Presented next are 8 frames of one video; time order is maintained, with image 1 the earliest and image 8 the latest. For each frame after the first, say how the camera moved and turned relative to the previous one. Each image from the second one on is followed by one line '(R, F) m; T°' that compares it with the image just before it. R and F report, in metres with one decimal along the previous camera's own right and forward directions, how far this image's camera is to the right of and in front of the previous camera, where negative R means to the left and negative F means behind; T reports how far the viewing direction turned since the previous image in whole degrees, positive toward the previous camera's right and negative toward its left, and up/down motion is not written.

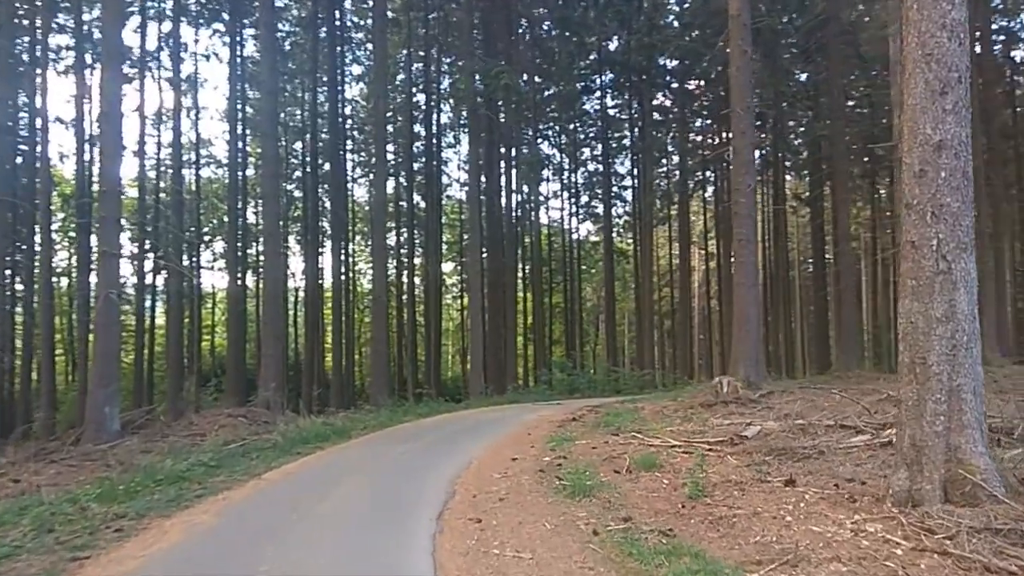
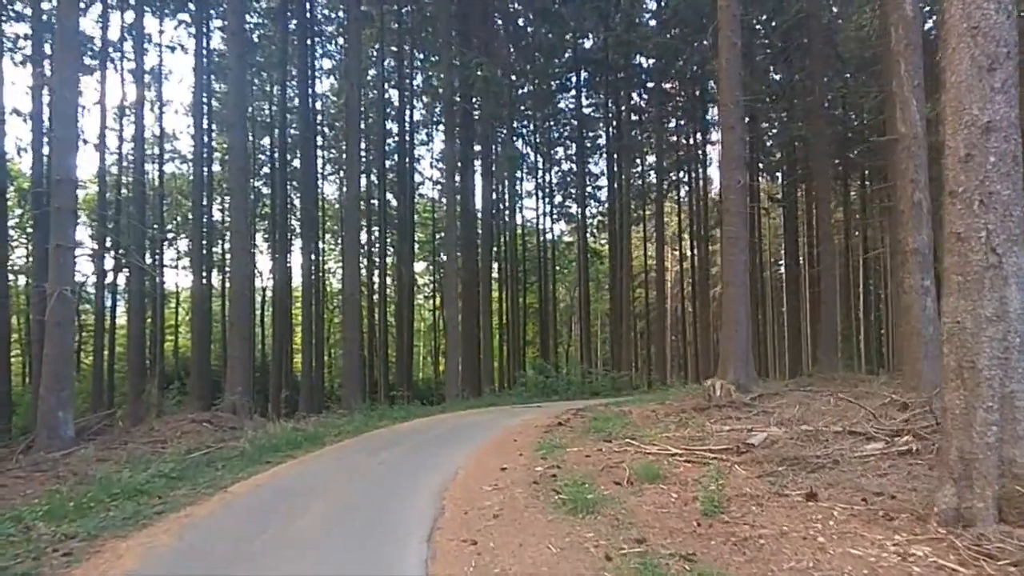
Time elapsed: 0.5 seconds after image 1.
(-0.2, +0.5) m; +2°
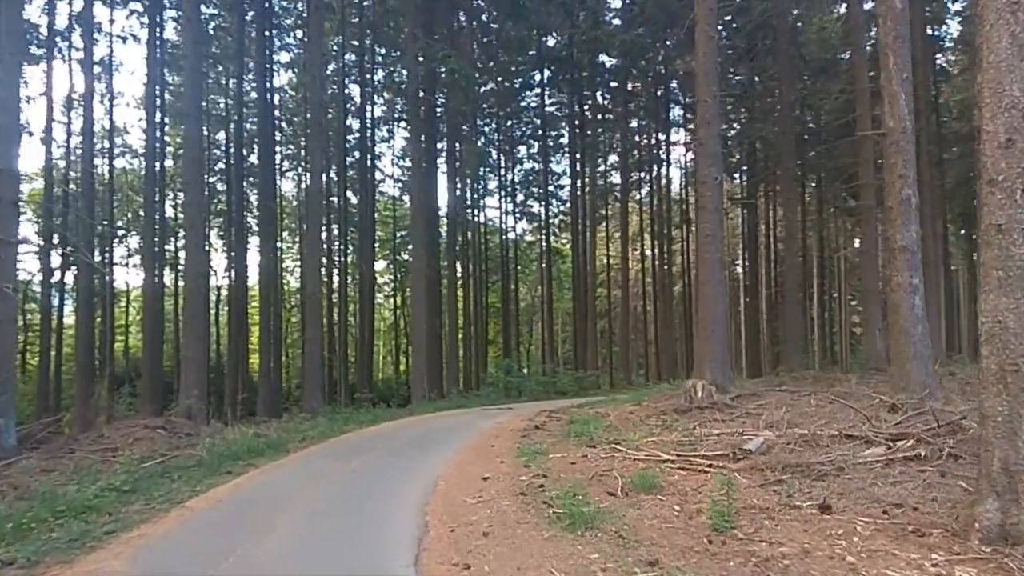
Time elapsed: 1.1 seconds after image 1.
(-0.2, +0.5) m; +3°
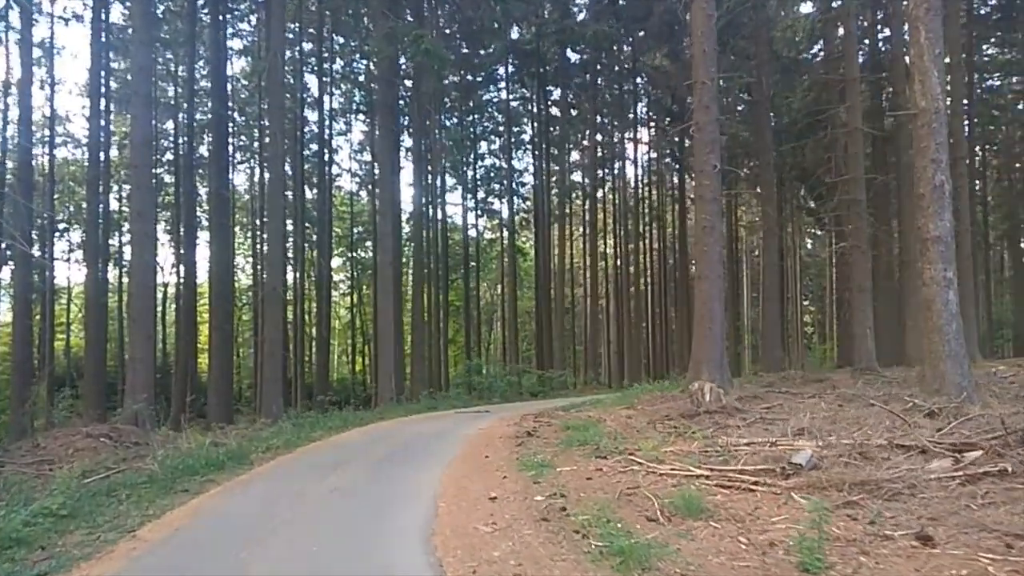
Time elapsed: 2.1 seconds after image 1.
(-0.5, +1.0) m; +3°
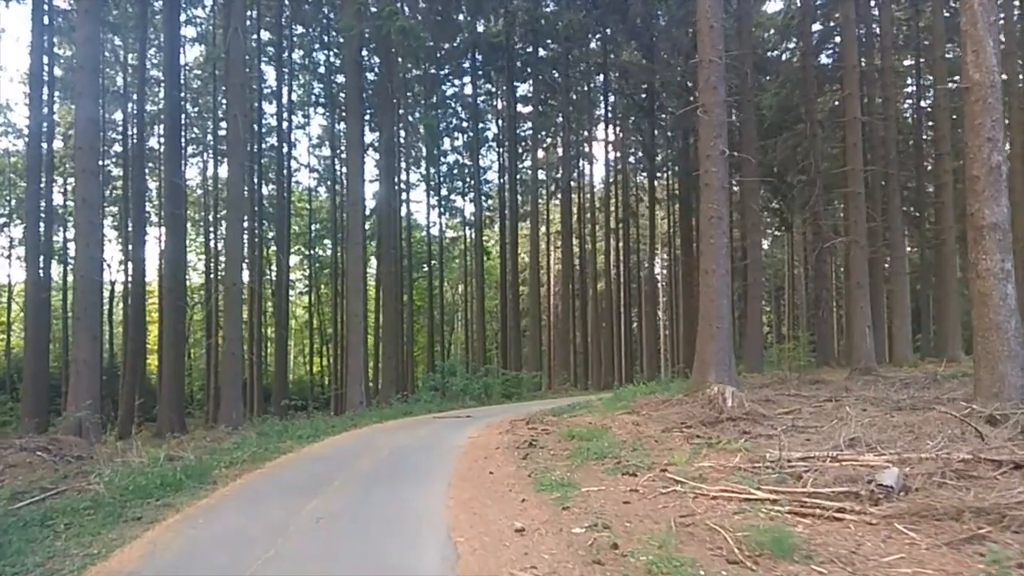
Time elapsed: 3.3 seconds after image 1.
(-0.5, +1.1) m; +3°
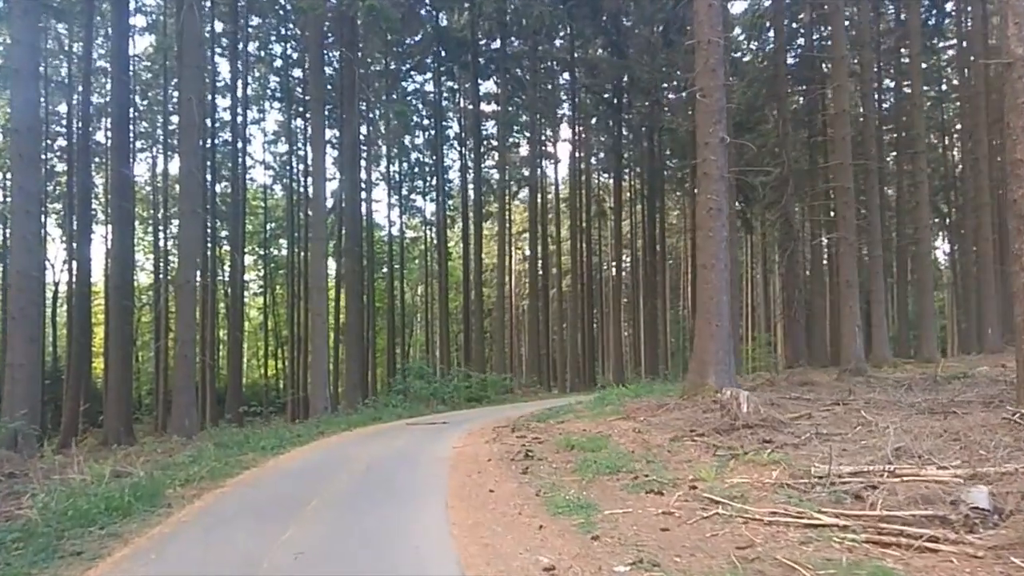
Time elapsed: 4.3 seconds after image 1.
(-0.4, +0.9) m; +3°
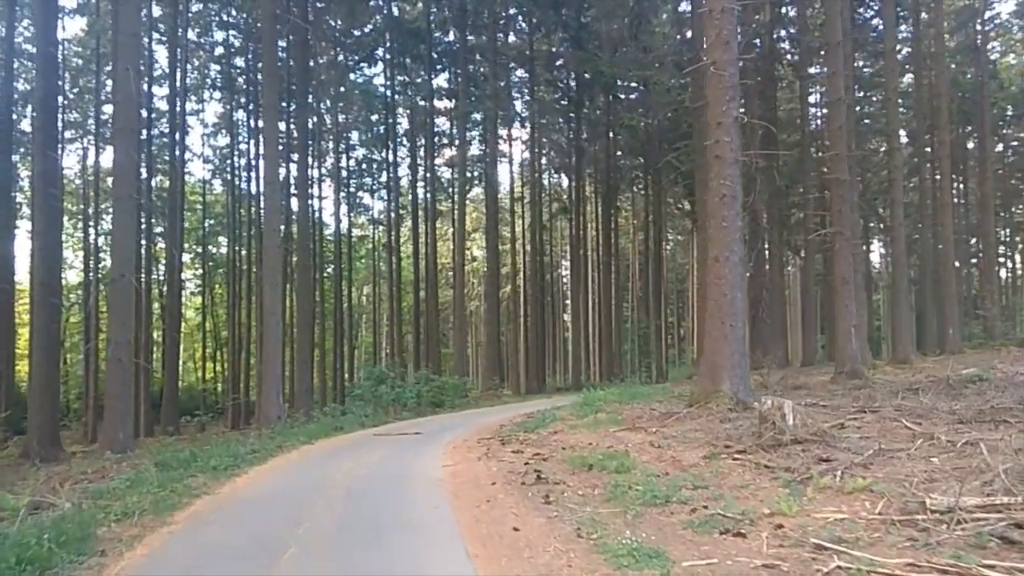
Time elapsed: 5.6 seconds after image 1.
(-0.6, +1.2) m; +4°
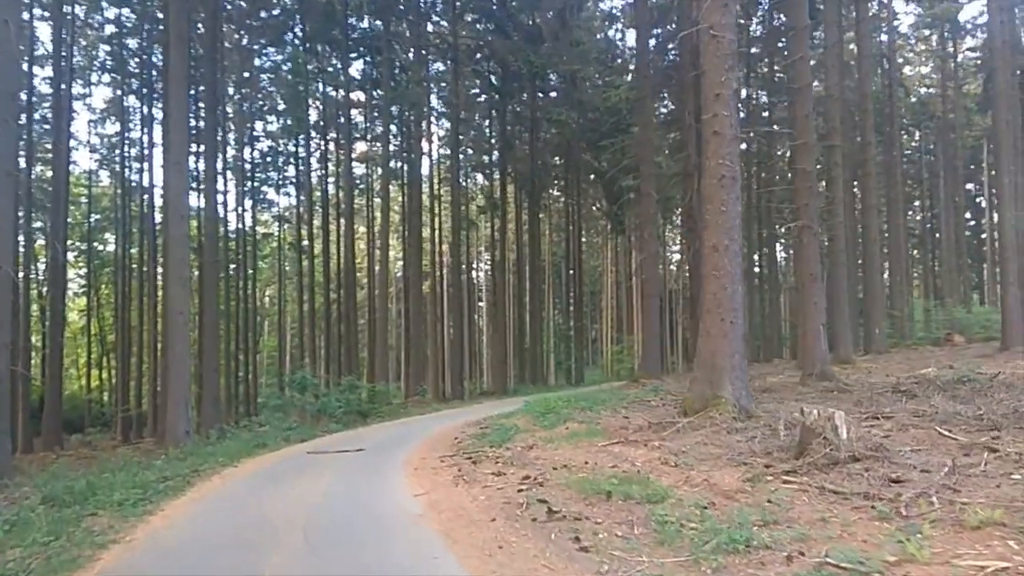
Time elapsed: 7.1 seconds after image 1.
(-0.7, +1.4) m; +7°
